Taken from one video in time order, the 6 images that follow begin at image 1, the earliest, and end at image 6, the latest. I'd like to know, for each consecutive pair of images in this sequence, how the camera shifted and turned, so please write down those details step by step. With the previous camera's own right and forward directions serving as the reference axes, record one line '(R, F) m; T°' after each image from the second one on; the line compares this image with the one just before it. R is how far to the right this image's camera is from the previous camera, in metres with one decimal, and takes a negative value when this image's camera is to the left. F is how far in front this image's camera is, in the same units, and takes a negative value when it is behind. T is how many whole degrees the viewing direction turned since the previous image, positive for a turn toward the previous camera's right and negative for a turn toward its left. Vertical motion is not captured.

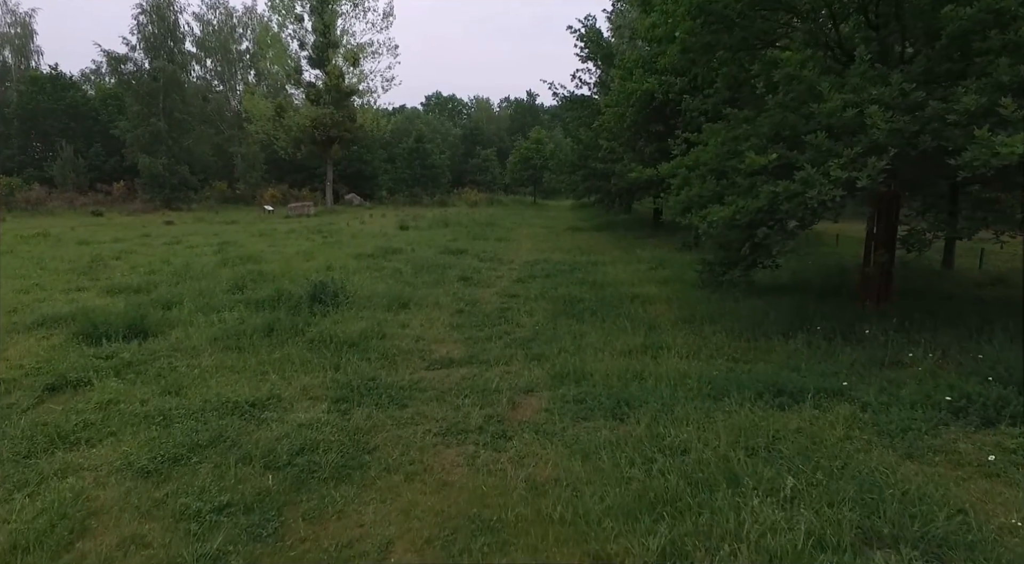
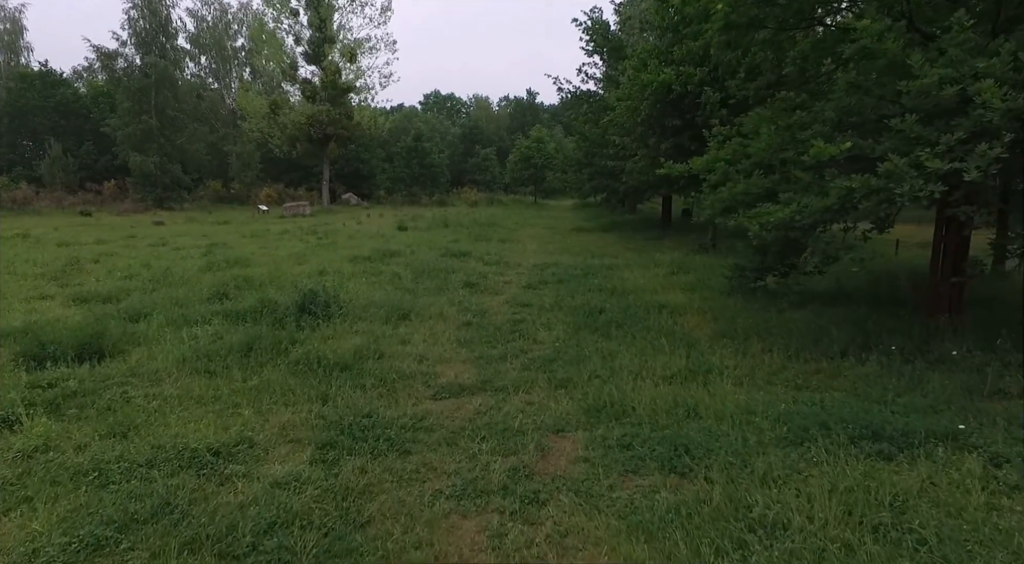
(-0.2, +1.0) m; 0°
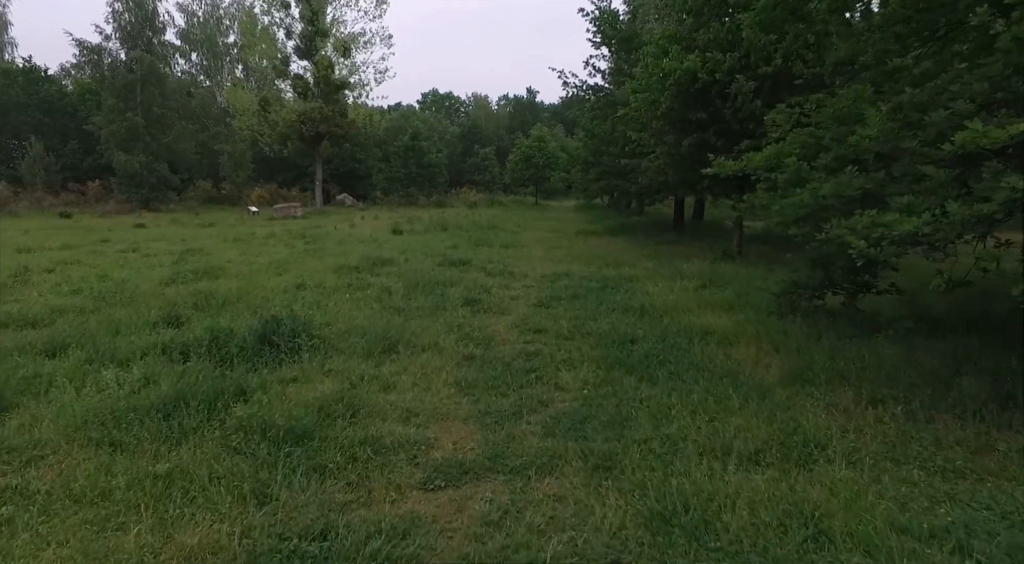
(-0.1, +1.5) m; 0°
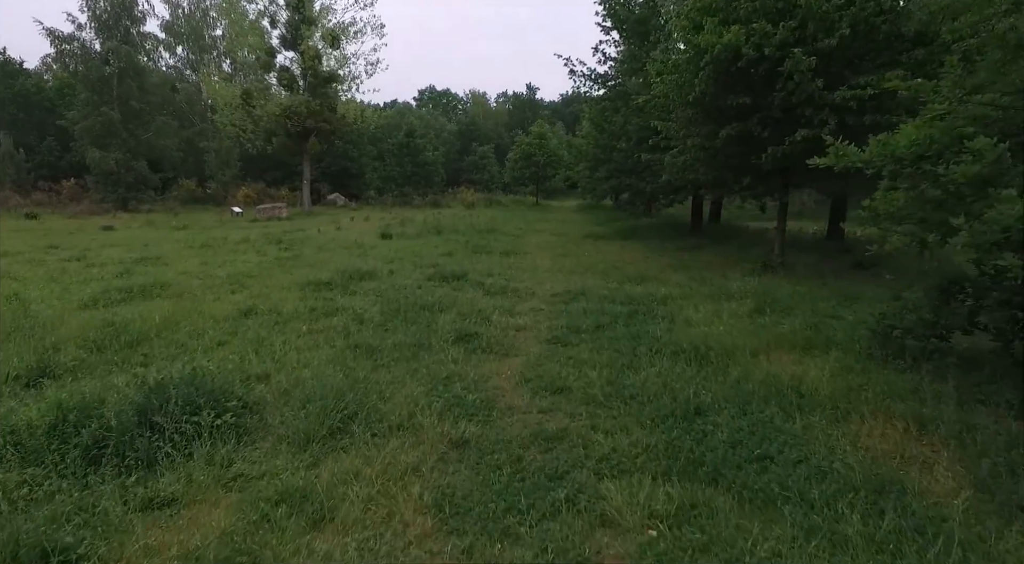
(-0.1, +2.1) m; 0°
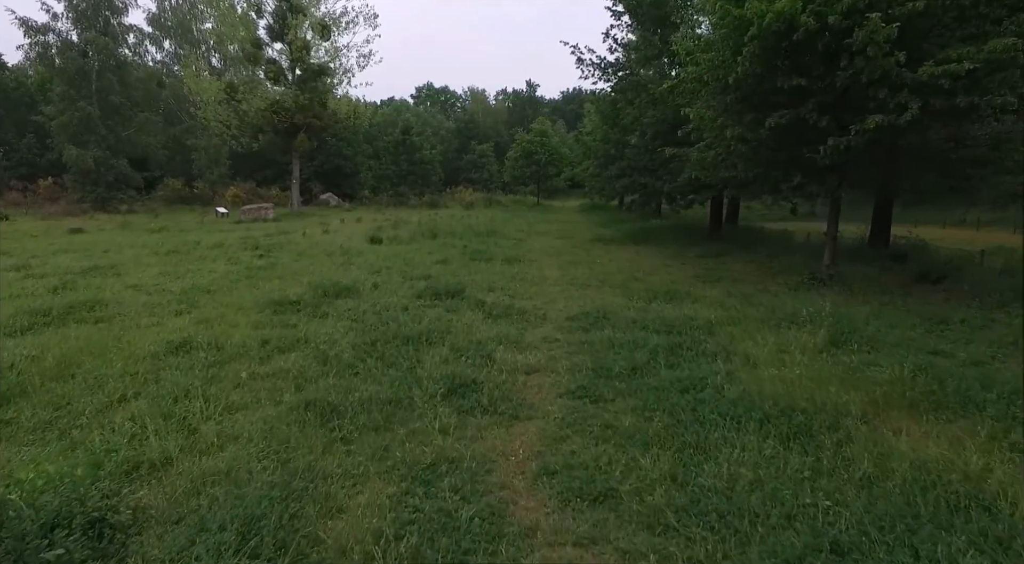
(-0.1, +1.8) m; 0°
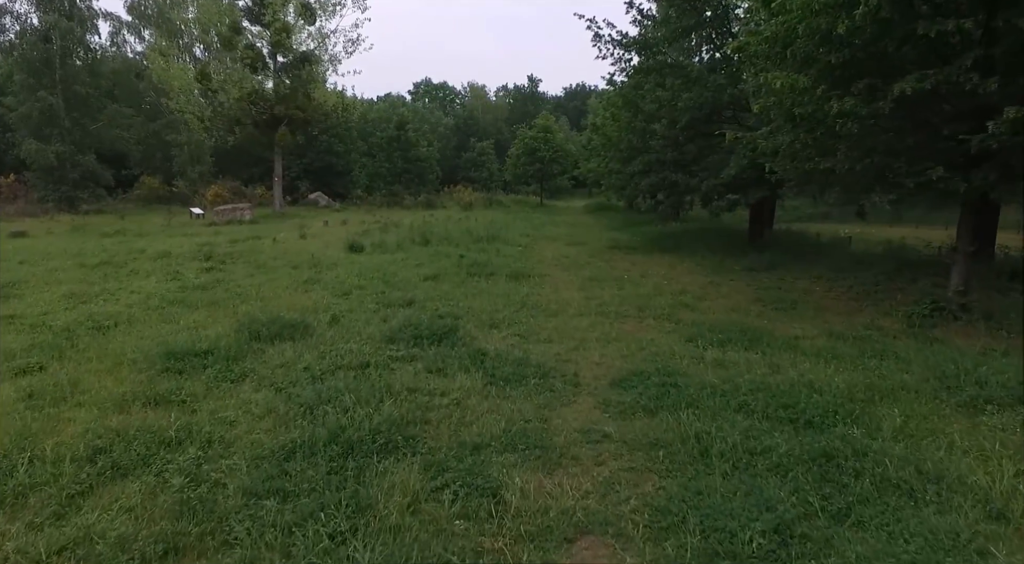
(-0.1, +2.8) m; 0°
